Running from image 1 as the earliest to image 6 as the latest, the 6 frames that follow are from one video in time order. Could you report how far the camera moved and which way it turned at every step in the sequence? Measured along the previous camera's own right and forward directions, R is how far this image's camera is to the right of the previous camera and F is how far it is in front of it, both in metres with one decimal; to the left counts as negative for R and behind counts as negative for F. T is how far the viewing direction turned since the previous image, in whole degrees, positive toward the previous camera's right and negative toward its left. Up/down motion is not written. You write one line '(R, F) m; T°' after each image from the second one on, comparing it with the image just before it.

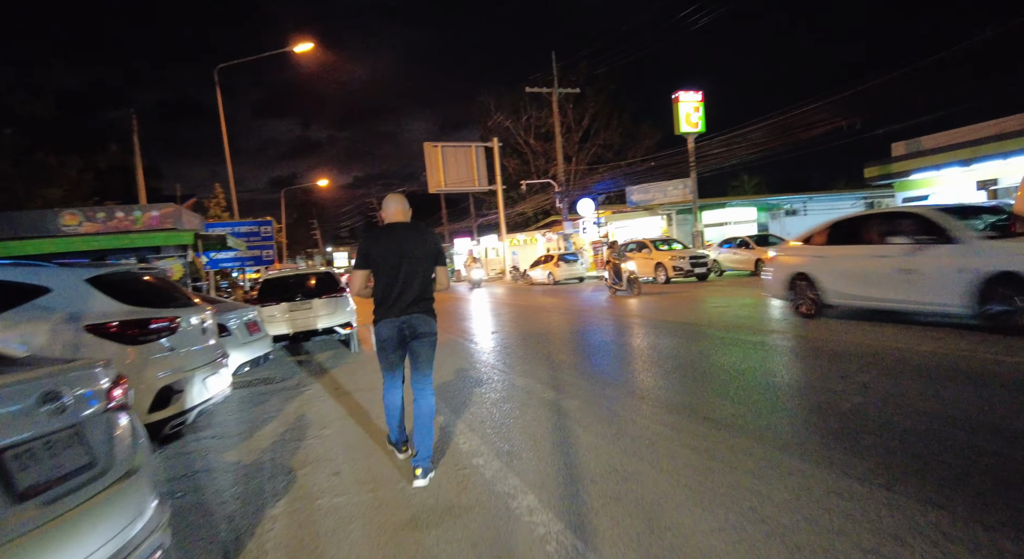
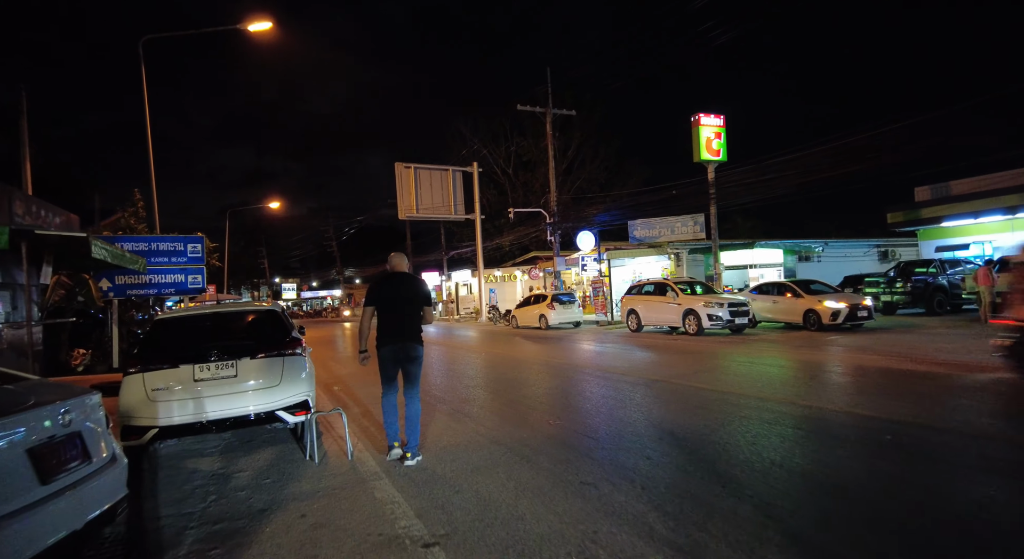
(-1.4, +4.7) m; +4°
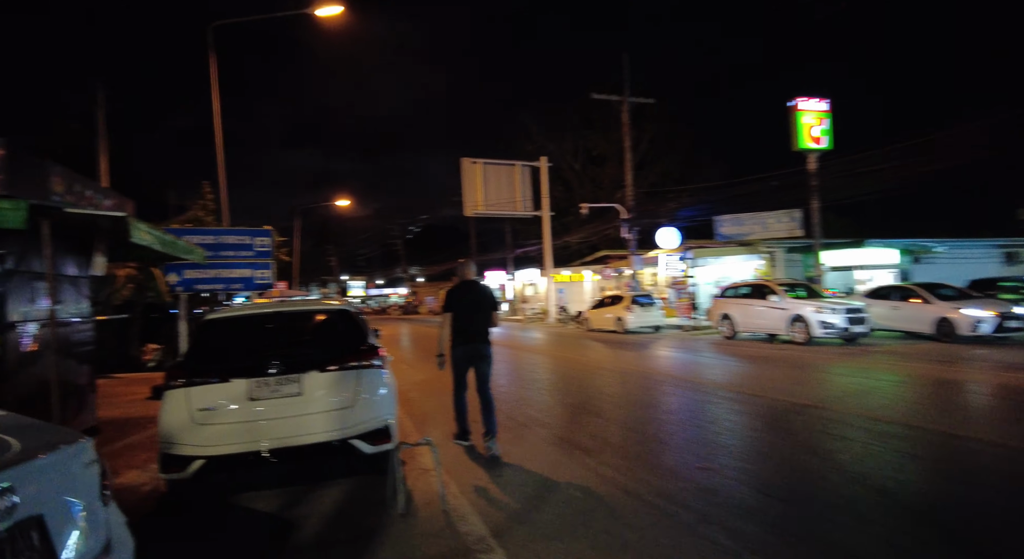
(-0.7, +1.5) m; -6°
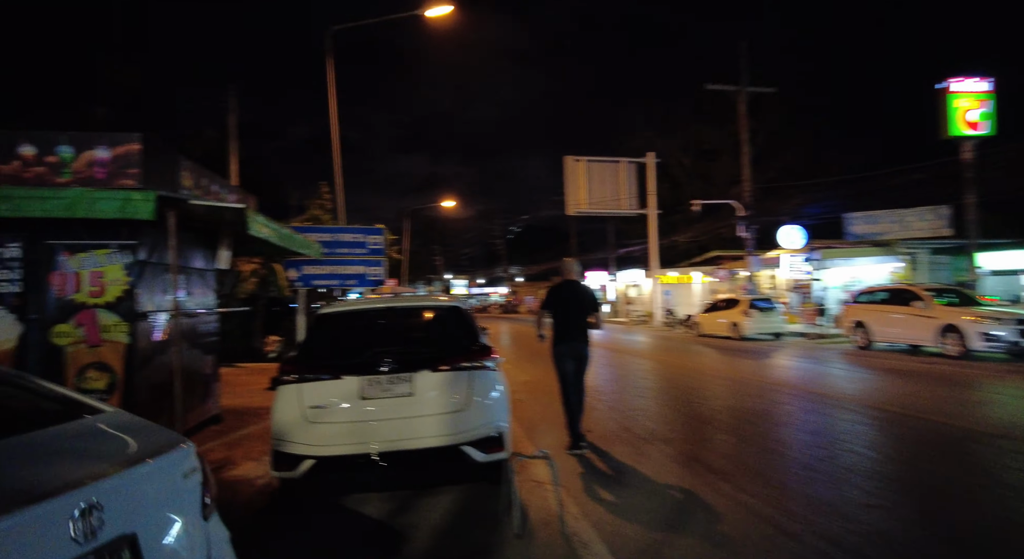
(-0.2, +0.5) m; -9°
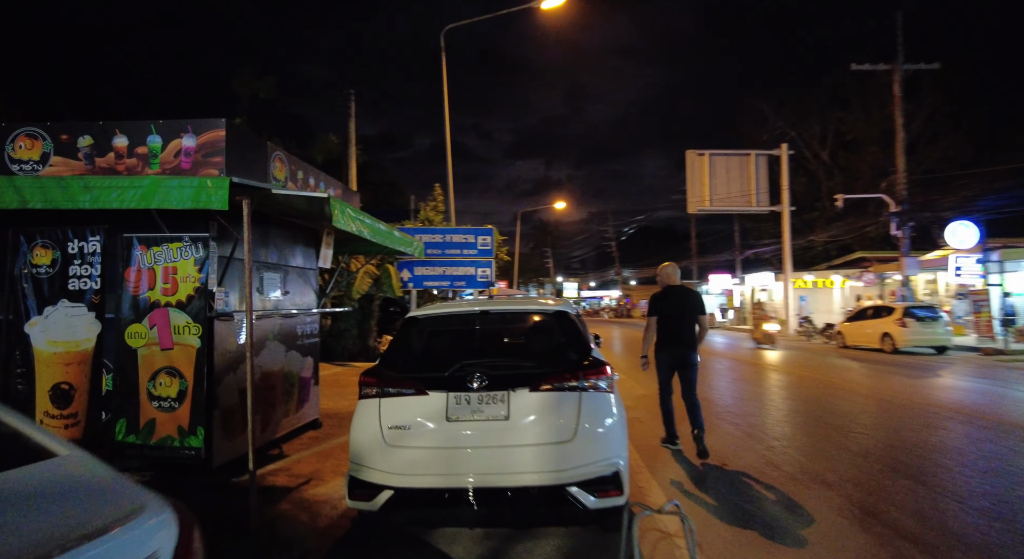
(0.0, +0.9) m; -11°
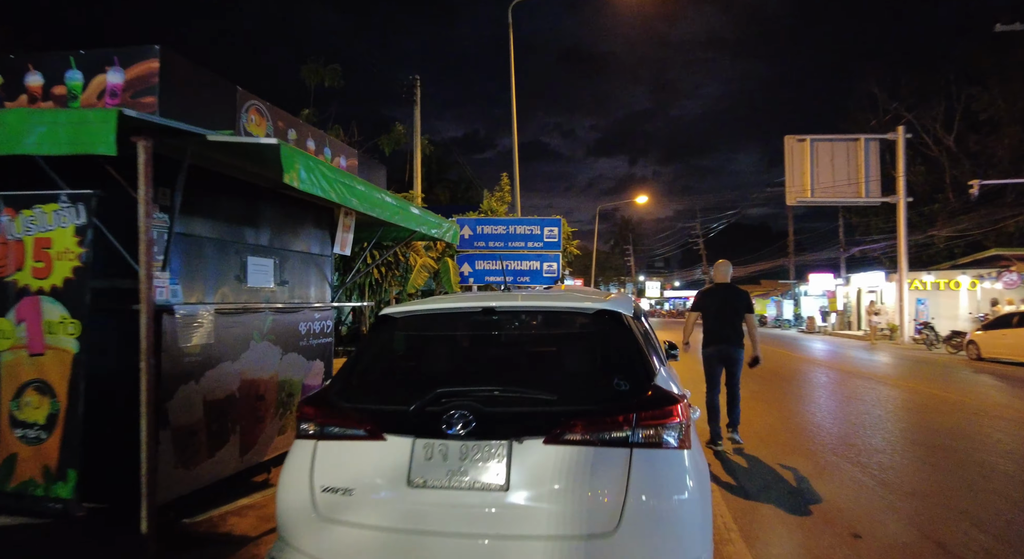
(+0.3, +1.5) m; -8°
